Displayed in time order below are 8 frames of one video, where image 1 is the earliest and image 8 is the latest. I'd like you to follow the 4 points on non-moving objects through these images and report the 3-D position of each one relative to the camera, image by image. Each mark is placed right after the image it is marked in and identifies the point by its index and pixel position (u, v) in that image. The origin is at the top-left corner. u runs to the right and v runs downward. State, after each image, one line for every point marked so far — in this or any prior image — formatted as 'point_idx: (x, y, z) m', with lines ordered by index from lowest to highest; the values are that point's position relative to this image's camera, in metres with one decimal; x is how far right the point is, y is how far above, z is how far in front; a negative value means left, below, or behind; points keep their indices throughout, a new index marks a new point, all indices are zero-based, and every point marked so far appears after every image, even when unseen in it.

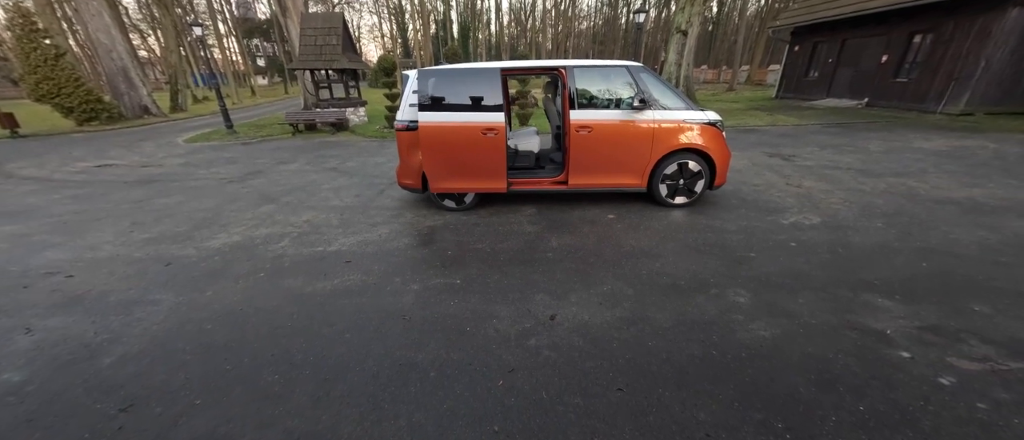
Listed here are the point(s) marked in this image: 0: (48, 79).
0: (-17.4, +5.3, +14.3) m
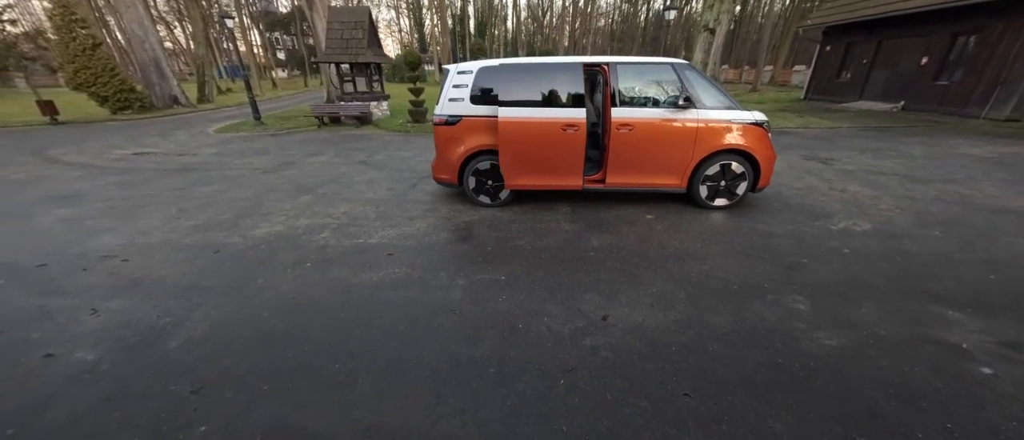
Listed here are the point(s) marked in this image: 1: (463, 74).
0: (-16.5, +5.9, +14.7) m
1: (-0.6, +1.7, +4.5) m
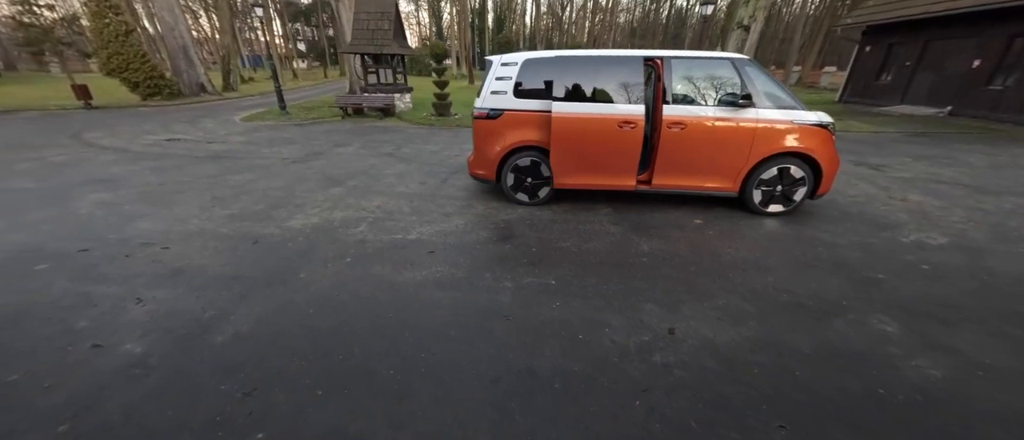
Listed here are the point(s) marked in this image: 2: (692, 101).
0: (-15.5, +6.5, +15.0) m
1: (-0.1, +1.8, +4.4) m
2: (+1.9, +1.3, +4.1) m
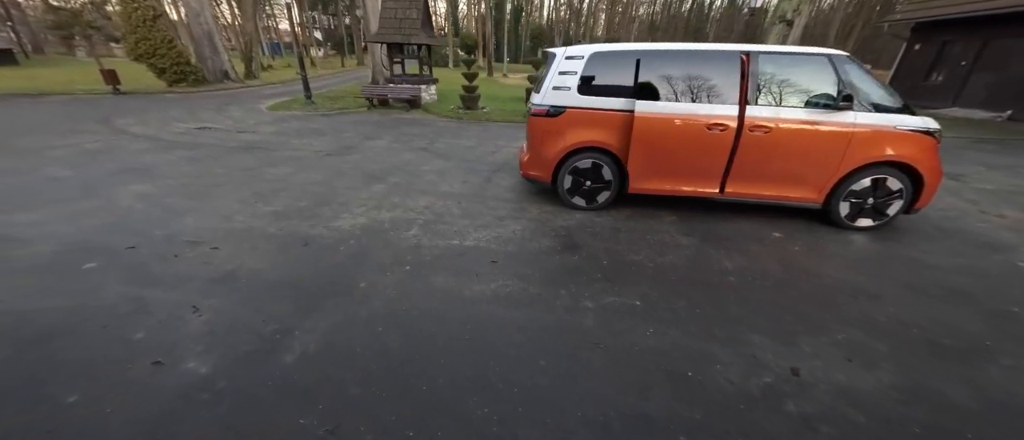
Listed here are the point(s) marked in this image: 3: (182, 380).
0: (-14.4, +7.1, +14.9) m
1: (+0.6, +1.7, +4.0) m
2: (+2.5, +1.2, +3.7) m
3: (-1.8, -0.9, +2.0) m
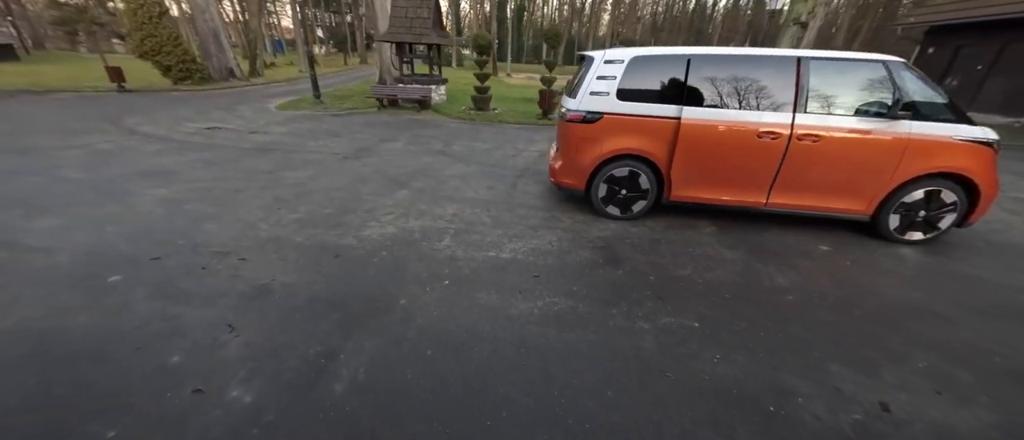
0: (-14.0, +7.1, +14.8) m
1: (+1.0, +1.6, +3.9) m
2: (+2.9, +1.1, +3.6) m
3: (-1.4, -0.9, +1.9) m
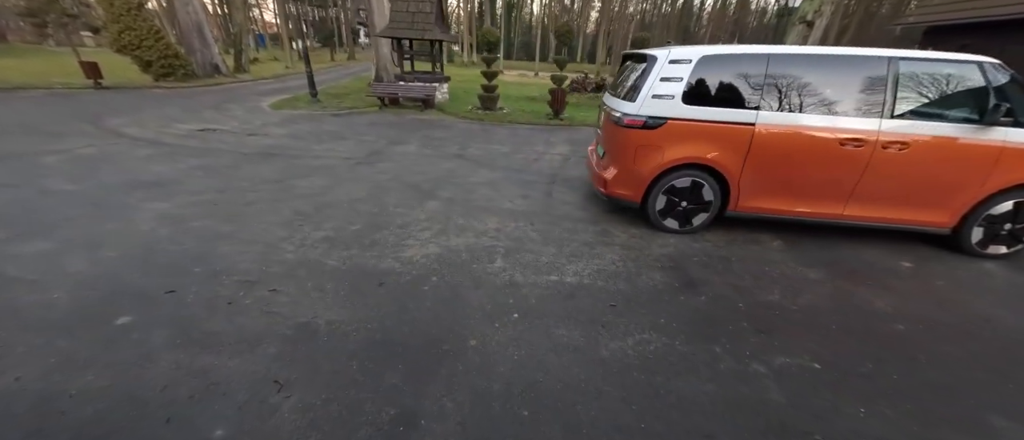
0: (-13.9, +6.9, +13.8) m
1: (+1.5, +1.4, +3.5) m
2: (+3.4, +0.9, +3.3) m
3: (-0.8, -1.1, +1.4) m
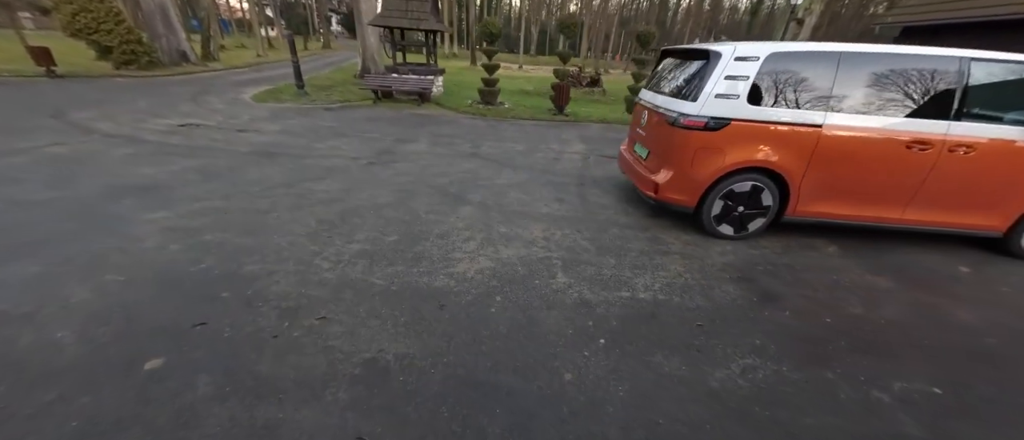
0: (-14.1, +6.9, +12.6) m
1: (+2.0, +1.4, +3.3) m
2: (+3.9, +0.9, +3.2) m
3: (-0.2, -1.3, +1.2) m
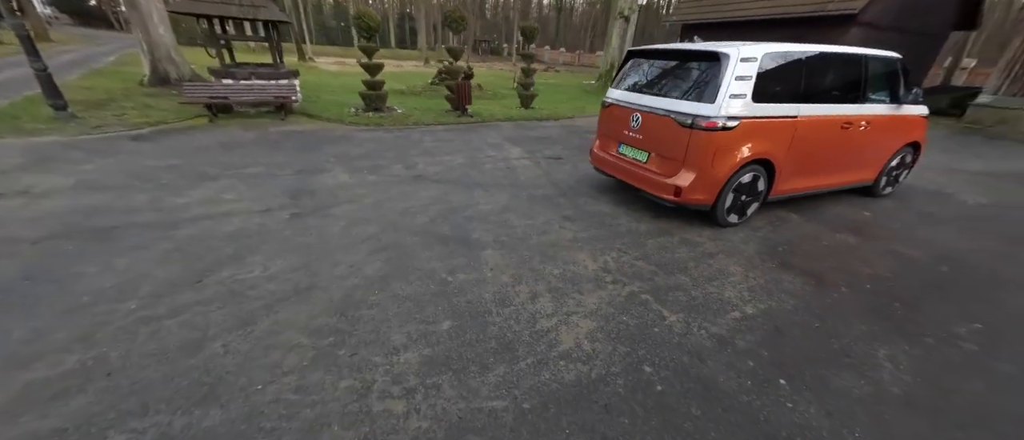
0: (-17.1, +3.5, +5.2) m
1: (+2.1, +1.4, +3.4) m
2: (+3.9, +1.3, +4.1) m
3: (+1.5, -1.5, +0.8) m
